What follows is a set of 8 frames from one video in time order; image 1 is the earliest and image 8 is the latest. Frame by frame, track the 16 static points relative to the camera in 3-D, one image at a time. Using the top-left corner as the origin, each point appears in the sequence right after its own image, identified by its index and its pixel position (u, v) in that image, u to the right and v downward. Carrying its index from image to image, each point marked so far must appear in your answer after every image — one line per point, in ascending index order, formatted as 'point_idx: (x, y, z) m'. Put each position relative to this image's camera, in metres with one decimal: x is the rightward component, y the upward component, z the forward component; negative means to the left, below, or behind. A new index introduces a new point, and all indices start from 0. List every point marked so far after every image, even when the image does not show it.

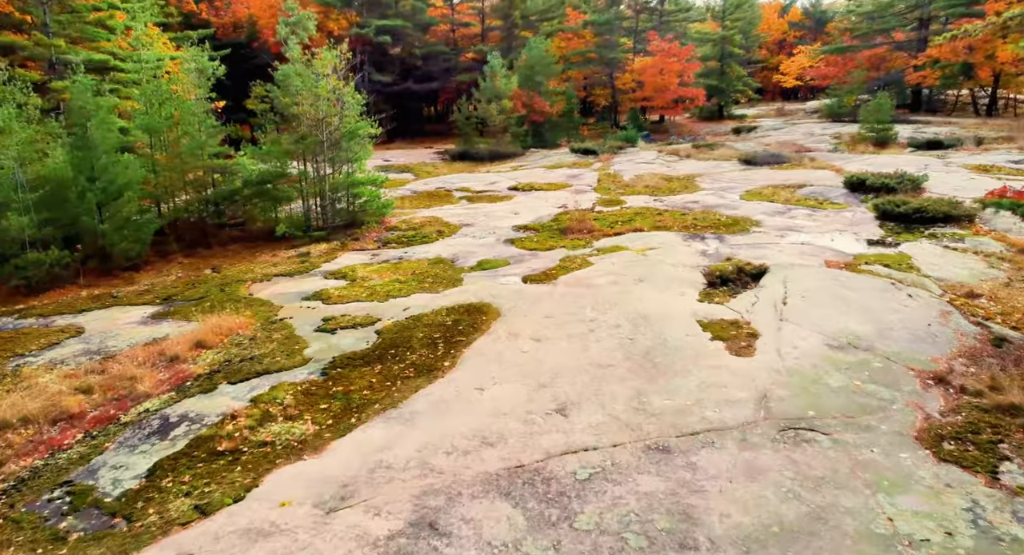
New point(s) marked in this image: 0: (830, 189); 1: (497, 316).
0: (+8.0, +2.2, +16.0) m
1: (-0.2, -0.6, +10.0) m
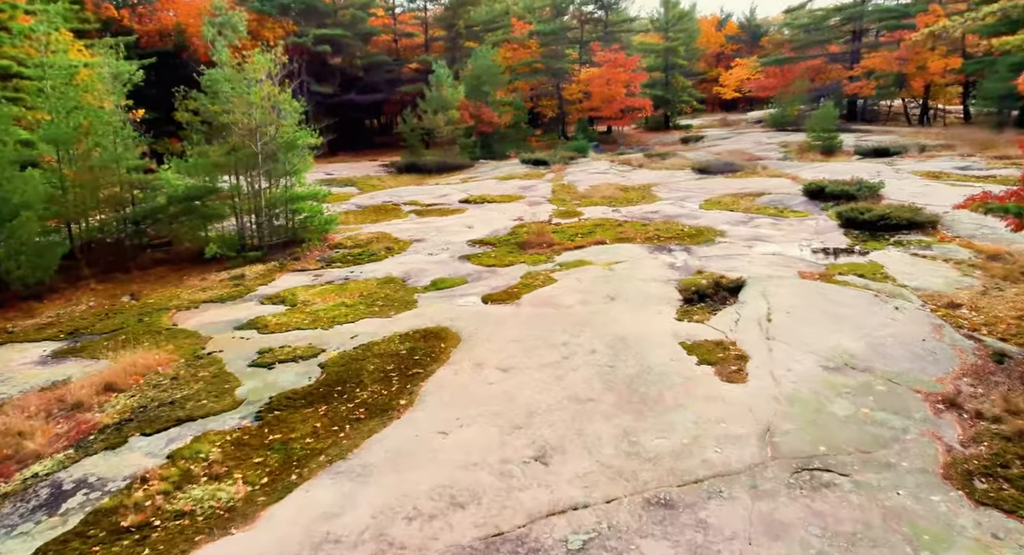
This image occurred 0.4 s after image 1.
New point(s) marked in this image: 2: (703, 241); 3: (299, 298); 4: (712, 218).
0: (+6.9, +2.0, +15.8) m
1: (-0.8, -0.9, +9.1) m
2: (+4.0, +0.8, +13.3) m
3: (-4.0, -0.4, +12.0) m
4: (+4.8, +1.4, +15.2) m
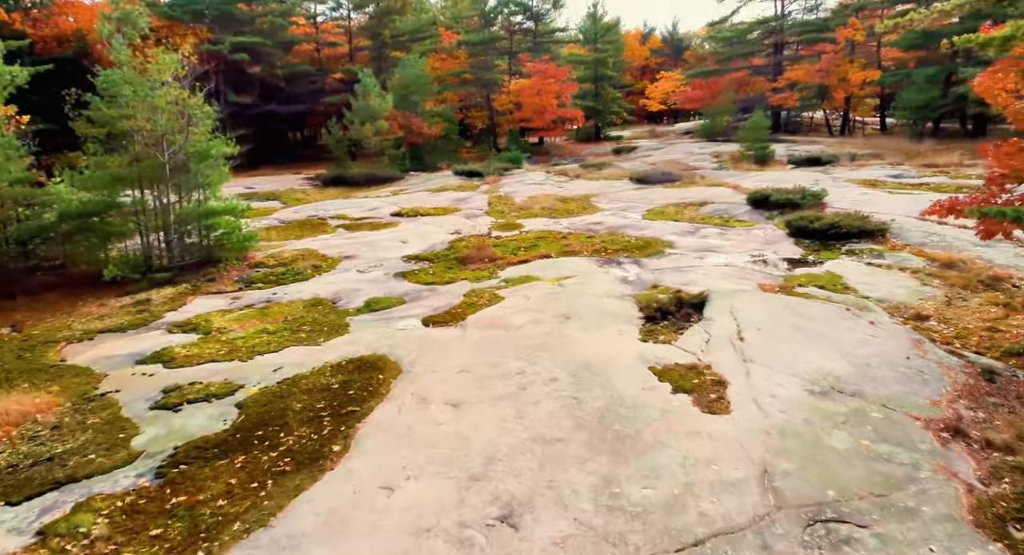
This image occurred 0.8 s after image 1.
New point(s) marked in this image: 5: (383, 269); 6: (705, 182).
0: (+5.4, +1.7, +15.5) m
1: (-1.4, -1.2, +8.0) m
2: (+2.8, +0.5, +12.8) m
3: (-4.9, -0.8, +10.6) m
4: (+3.4, +1.1, +14.7) m
5: (-2.7, +0.2, +13.3) m
6: (+6.0, +2.9, +19.7) m
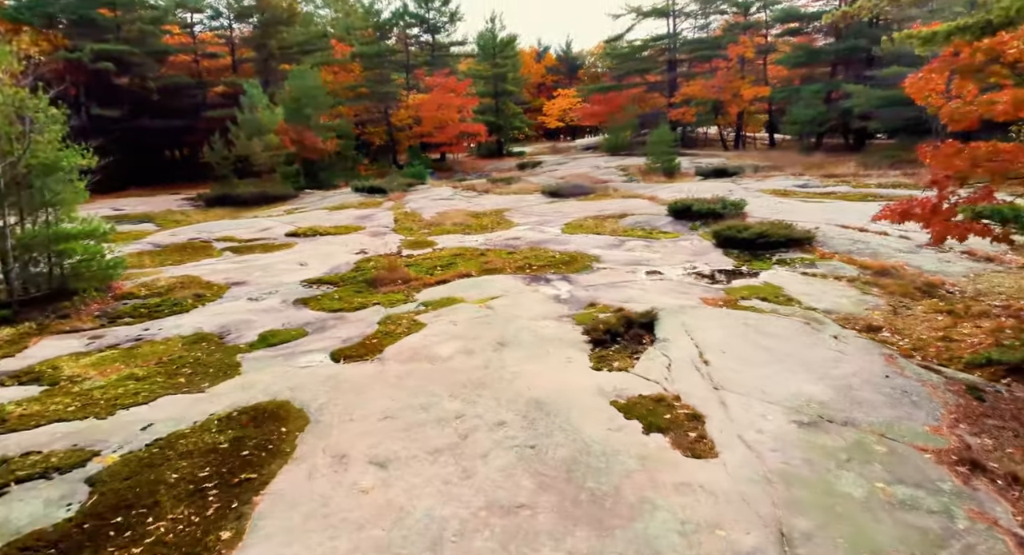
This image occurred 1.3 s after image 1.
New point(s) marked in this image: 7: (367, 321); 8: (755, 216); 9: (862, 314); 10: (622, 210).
0: (+3.4, +1.4, +15.1) m
1: (-2.1, -1.5, +6.5) m
2: (+1.3, +0.2, +12.0) m
3: (-6.0, -1.3, +8.5) m
4: (+1.5, +0.8, +14.0) m
5: (-4.2, -0.3, +11.6) m
6: (+3.2, +2.5, +19.3) m
7: (-2.2, -0.7, +9.8) m
8: (+5.3, +1.3, +14.0) m
9: (+4.5, -0.5, +8.3) m
10: (+2.9, +1.7, +16.5) m
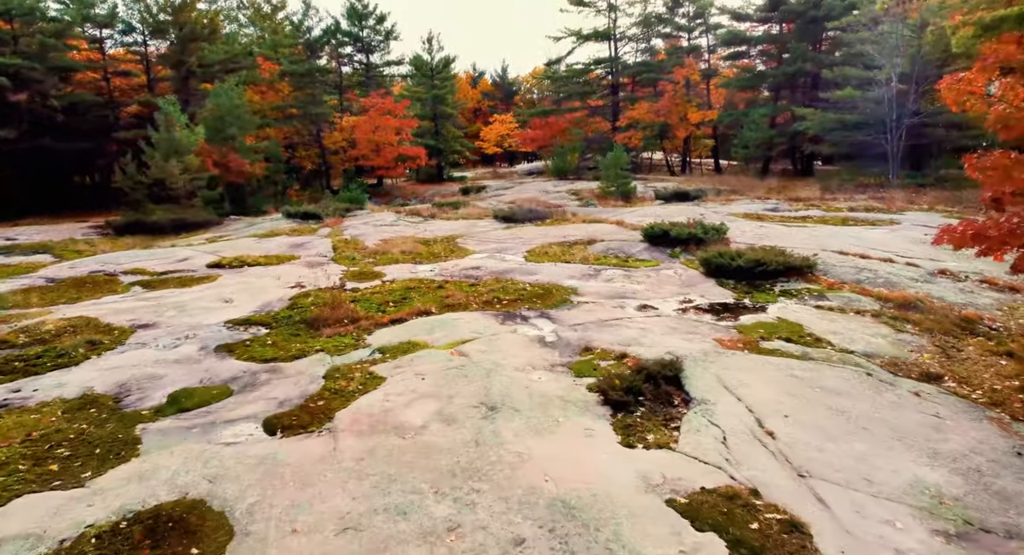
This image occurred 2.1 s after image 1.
0: (+2.5, +0.7, +13.8) m
1: (-2.0, -1.9, +4.6) m
2: (+0.7, -0.4, +10.4) m
3: (-6.1, -1.8, +6.2) m
4: (+0.8, +0.1, +12.4) m
5: (-4.7, -1.0, +9.4) m
6: (+1.9, +1.6, +18.0) m
7: (-2.5, -1.2, +7.8) m
8: (+4.5, +0.7, +12.8) m
9: (+4.4, -0.9, +7.0) m
10: (+1.9, +1.0, +15.2) m
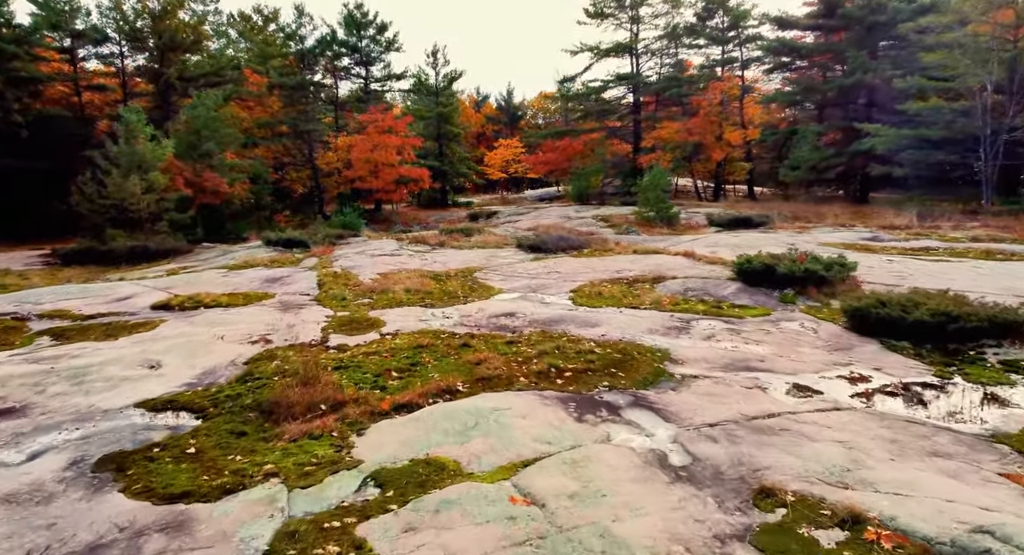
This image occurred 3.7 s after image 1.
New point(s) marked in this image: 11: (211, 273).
0: (+3.2, -0.1, +10.2) m
1: (-1.3, -2.3, +0.8) m
2: (+1.5, -1.1, +6.7) m
3: (-5.4, -2.2, +2.4) m
4: (+1.5, -0.6, +8.8) m
5: (-3.9, -1.5, +5.7) m
6: (+2.6, +0.6, +14.5) m
7: (-1.8, -1.7, +4.1) m
8: (+5.2, -0.1, +9.3) m
9: (+5.1, -1.4, +3.4) m
10: (+2.6, +0.1, +11.6) m
11: (-7.3, +0.1, +15.4) m
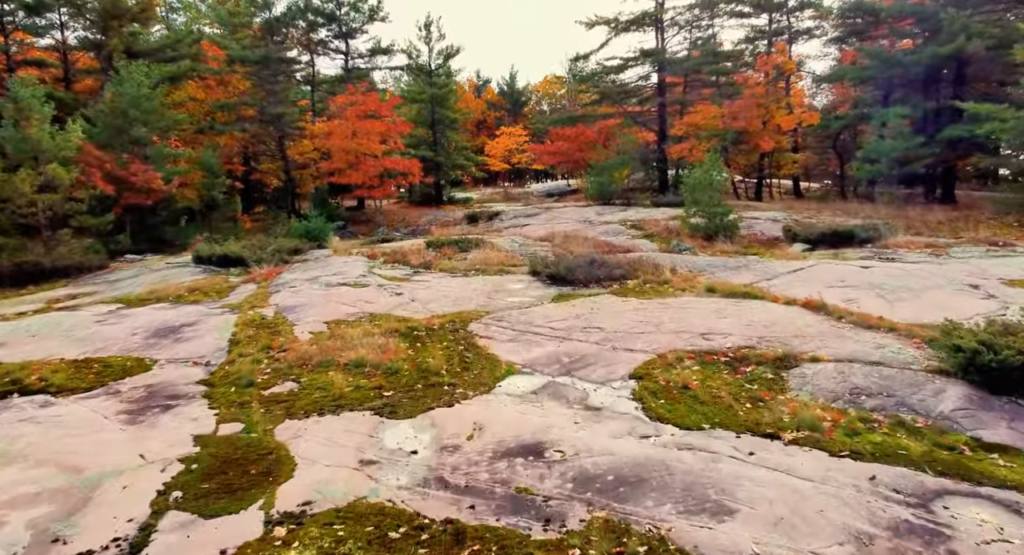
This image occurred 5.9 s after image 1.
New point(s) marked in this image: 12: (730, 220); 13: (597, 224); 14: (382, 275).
0: (+3.4, -0.9, +5.4) m
1: (-1.1, -3.2, -3.9) m
2: (+1.7, -1.9, +1.9) m
3: (-5.2, -3.1, -2.4) m
4: (+1.7, -1.5, +4.0) m
5: (-3.7, -2.4, +0.9) m
6: (+2.8, -0.1, +9.6) m
7: (-1.6, -2.6, -0.7) m
8: (+5.4, -0.9, +4.4) m
9: (+5.3, -2.3, -1.4) m
10: (+2.8, -0.7, +6.7) m
11: (-7.1, -0.6, +10.6) m
12: (+5.2, +1.4, +15.0) m
13: (+2.6, +1.7, +19.1) m
14: (-2.6, 0.0, +12.6) m
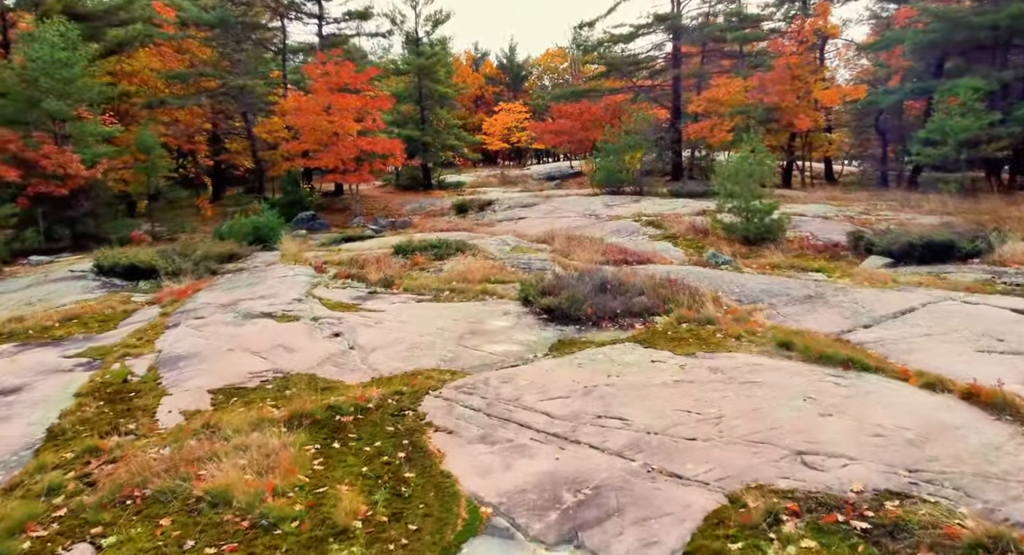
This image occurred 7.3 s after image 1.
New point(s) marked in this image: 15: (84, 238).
0: (+3.1, -1.6, +2.2) m
1: (-1.4, -4.2, -7.0) m
2: (+1.4, -2.7, -1.2) m
3: (-5.5, -4.0, -5.4) m
4: (+1.4, -2.2, +0.8) m
5: (-4.0, -3.2, -2.2) m
6: (+2.6, -0.6, +6.4) m
7: (-1.8, -3.4, -3.8) m
8: (+5.2, -1.6, +1.2) m
9: (+5.1, -3.2, -4.5) m
10: (+2.5, -1.3, +3.6) m
11: (-7.3, -1.0, +7.4) m
12: (+5.0, +1.1, +11.7) m
13: (+2.4, +1.5, +15.8) m
14: (-2.8, -0.4, +9.4) m
15: (-11.5, +1.1, +17.1) m
